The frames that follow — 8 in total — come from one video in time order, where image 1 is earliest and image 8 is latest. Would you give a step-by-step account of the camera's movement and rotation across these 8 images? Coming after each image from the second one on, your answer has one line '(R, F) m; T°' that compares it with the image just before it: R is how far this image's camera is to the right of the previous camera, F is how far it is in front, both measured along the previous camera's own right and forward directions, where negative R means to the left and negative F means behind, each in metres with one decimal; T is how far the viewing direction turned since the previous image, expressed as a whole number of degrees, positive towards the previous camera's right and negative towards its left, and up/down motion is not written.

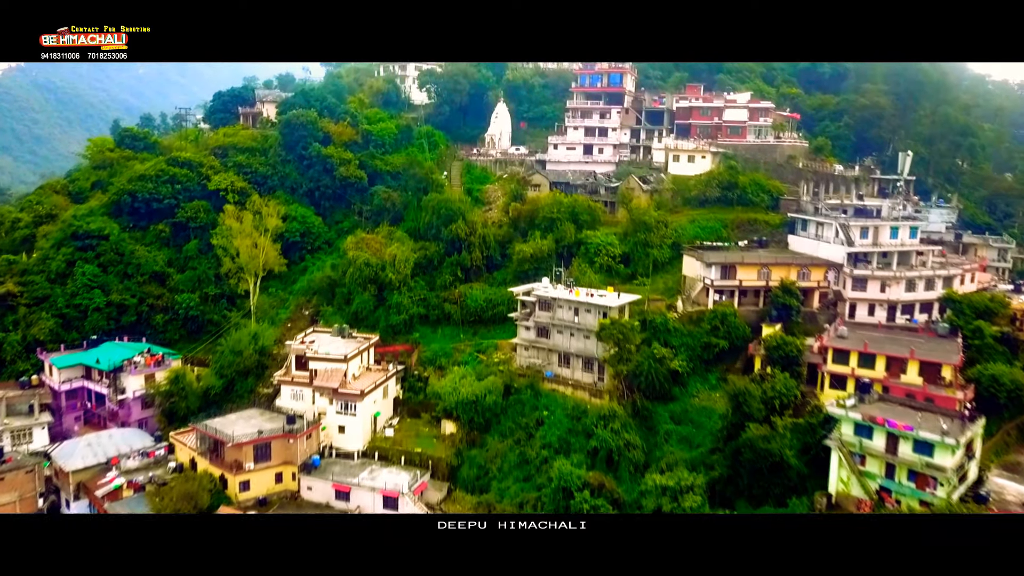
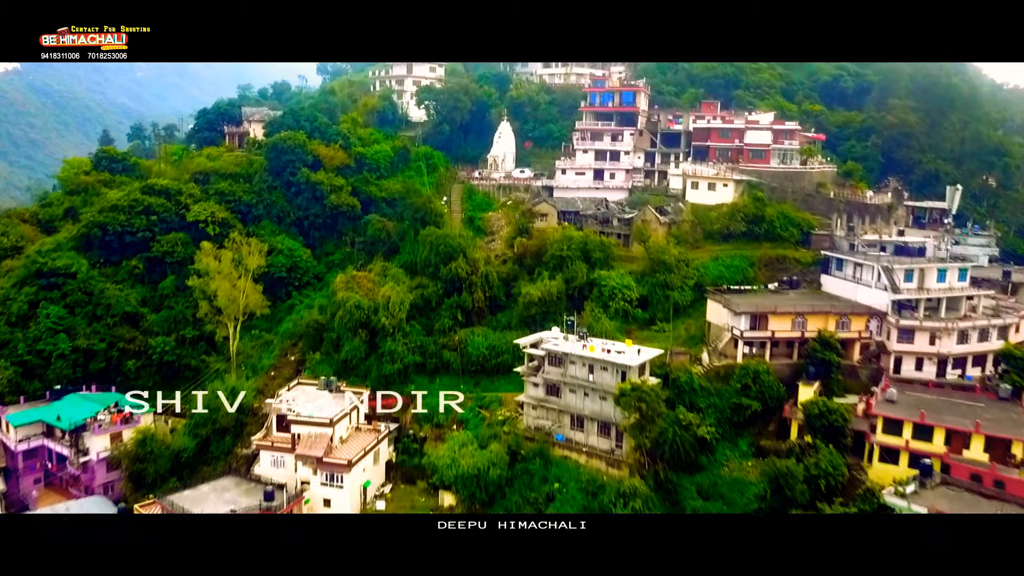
(0.0, +0.7) m; 0°
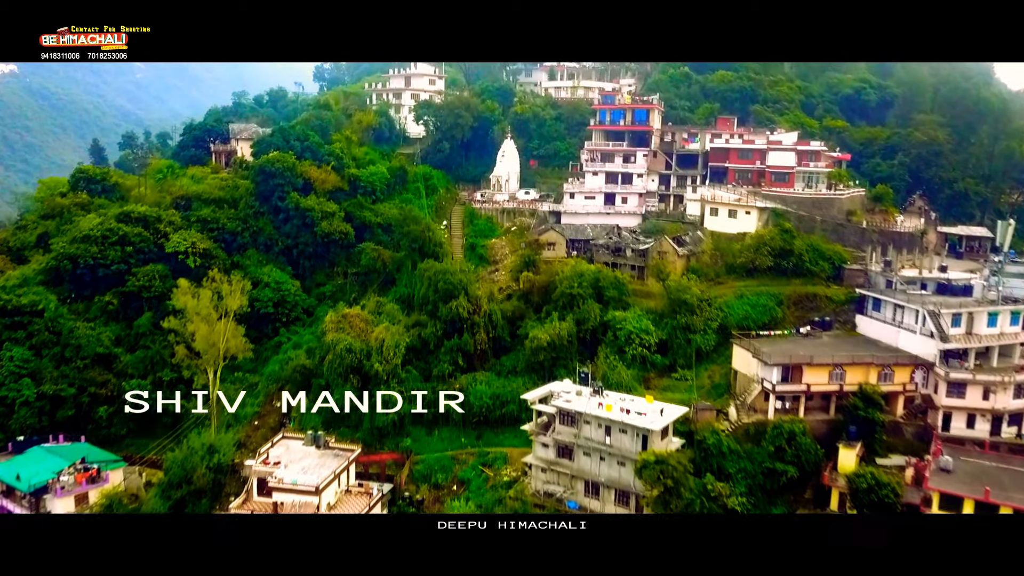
(0.0, +0.6) m; 0°
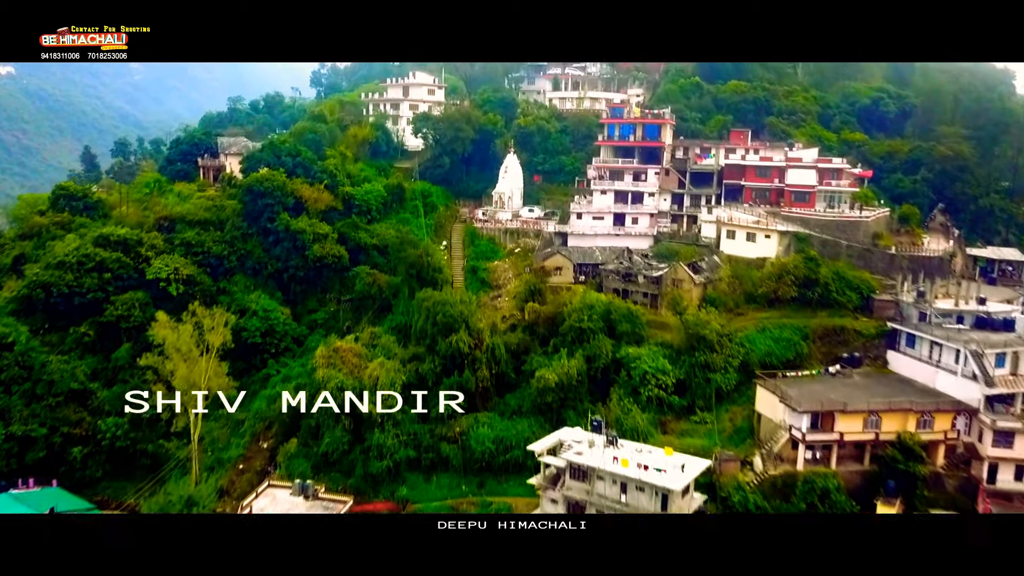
(0.0, +0.4) m; 0°
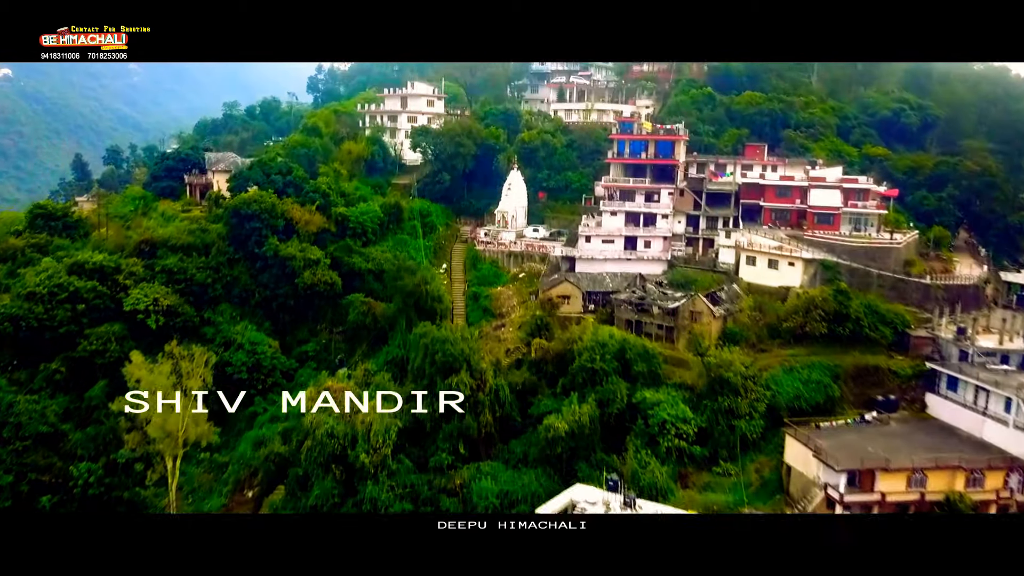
(0.0, +0.5) m; 0°
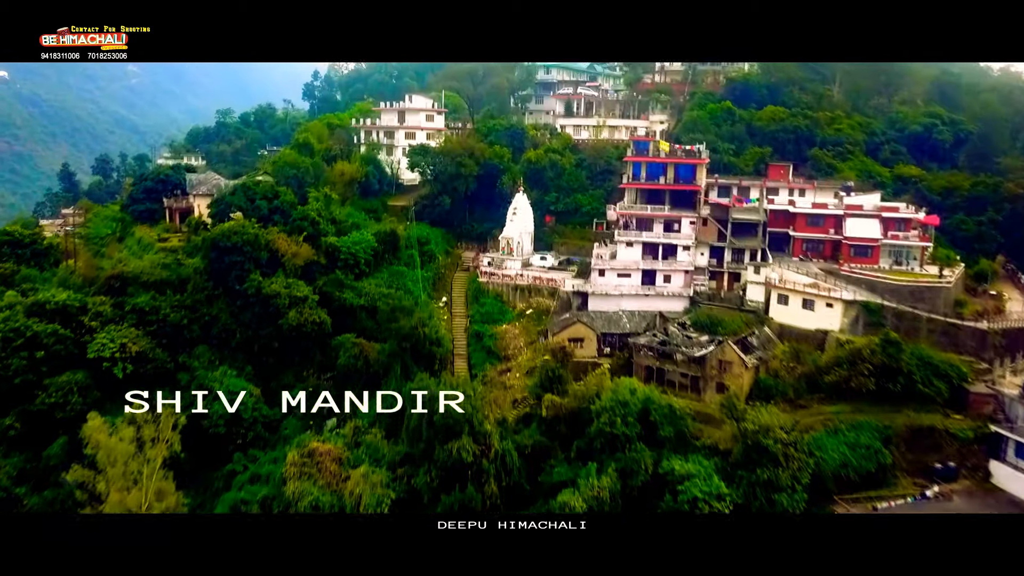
(0.0, +0.6) m; 0°
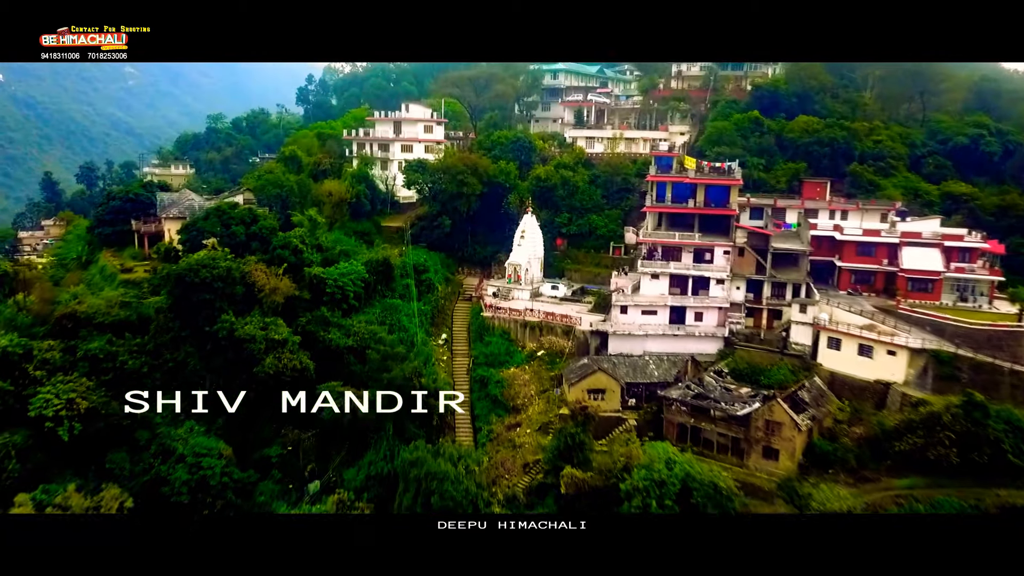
(-0.1, +0.8) m; 0°
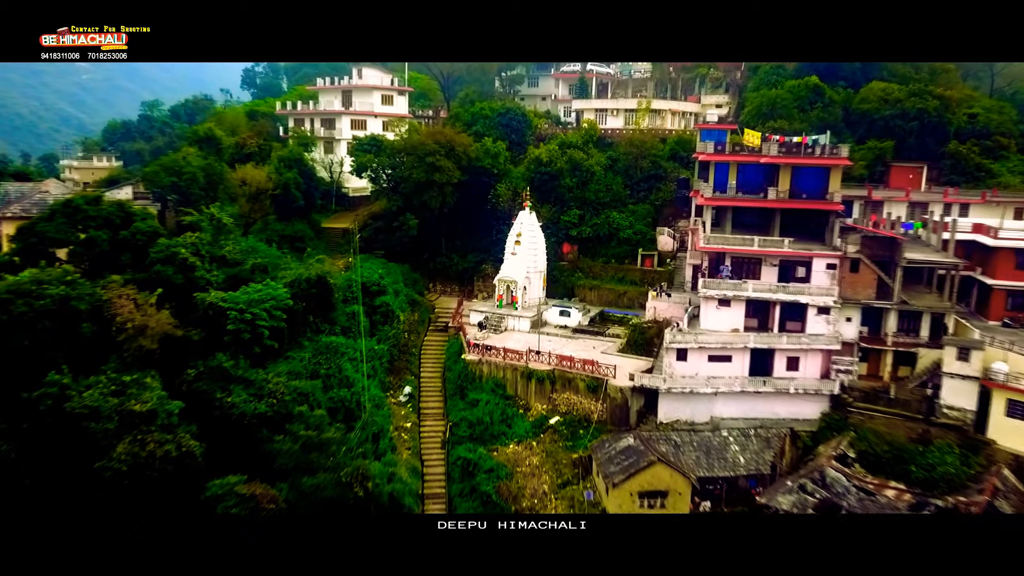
(-0.1, +1.9) m; +2°
